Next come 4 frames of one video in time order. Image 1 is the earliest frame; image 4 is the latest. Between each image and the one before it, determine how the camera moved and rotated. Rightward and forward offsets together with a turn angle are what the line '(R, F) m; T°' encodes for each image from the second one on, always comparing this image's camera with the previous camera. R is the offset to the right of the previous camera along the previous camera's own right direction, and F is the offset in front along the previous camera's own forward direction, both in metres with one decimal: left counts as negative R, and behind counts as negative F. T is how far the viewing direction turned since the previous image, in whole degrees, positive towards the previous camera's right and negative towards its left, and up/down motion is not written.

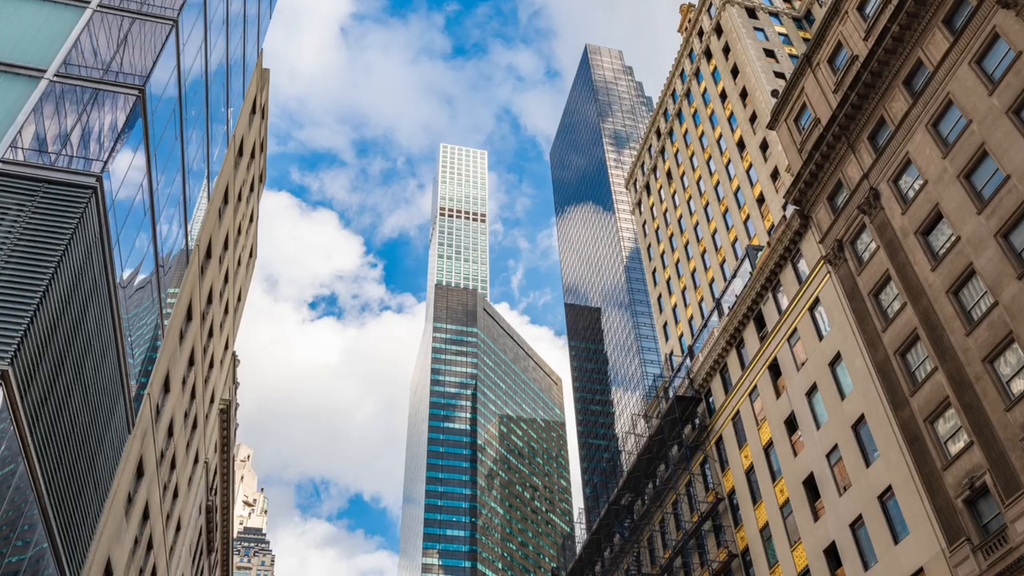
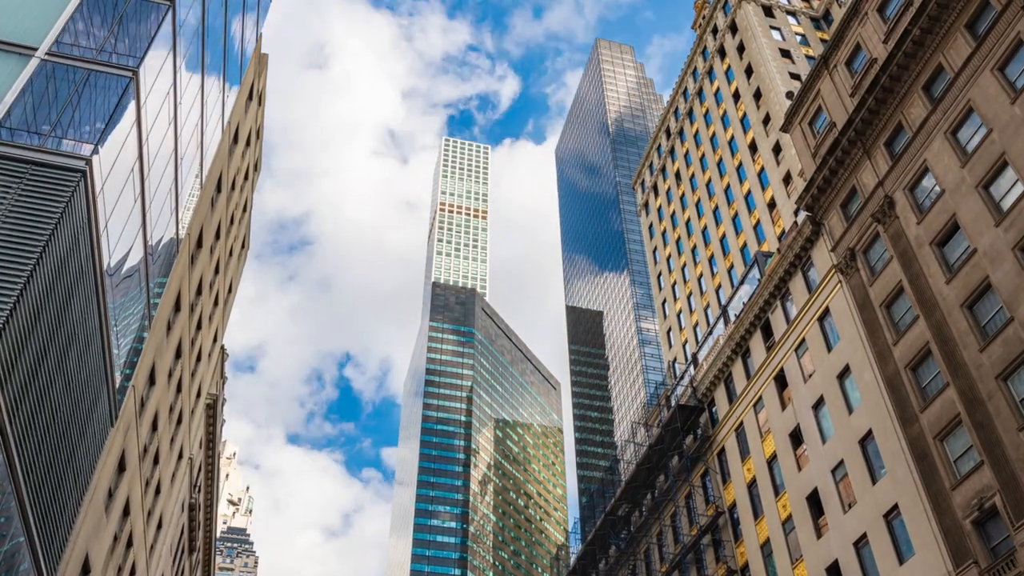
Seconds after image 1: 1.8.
(0.0, +1.3) m; 0°
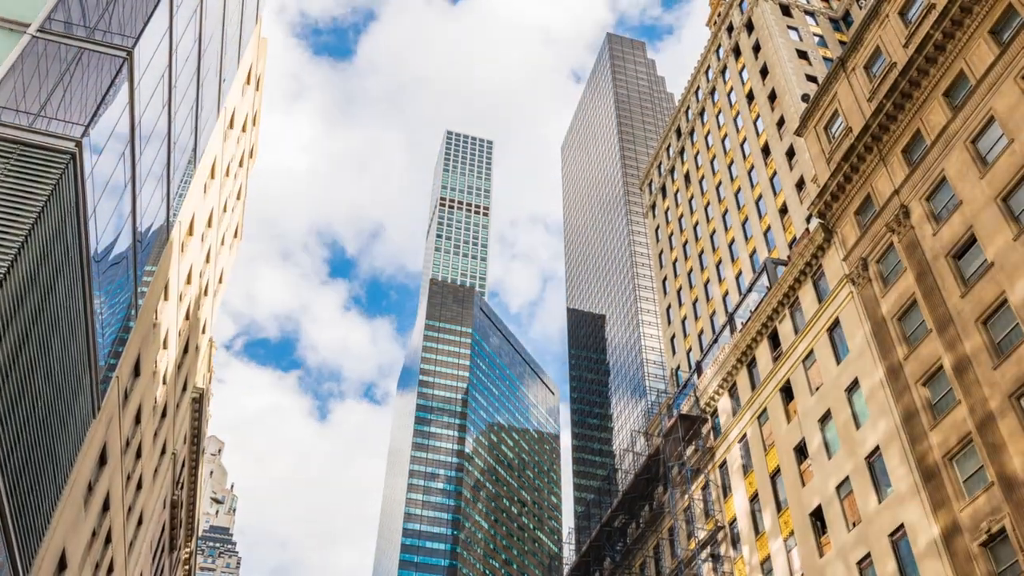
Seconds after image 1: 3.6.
(0.0, +1.3) m; 0°
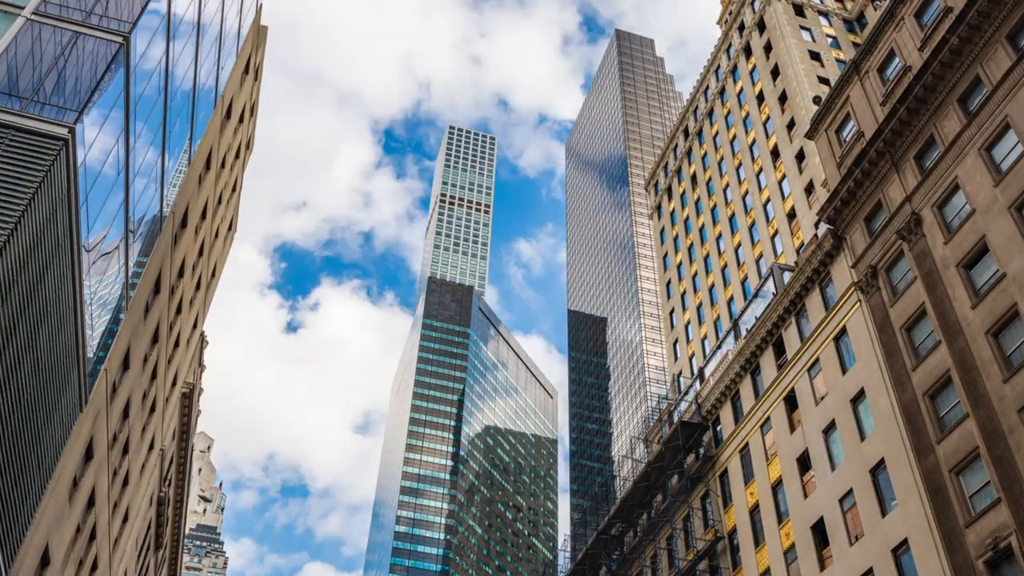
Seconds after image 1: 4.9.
(0.0, +0.9) m; 0°
